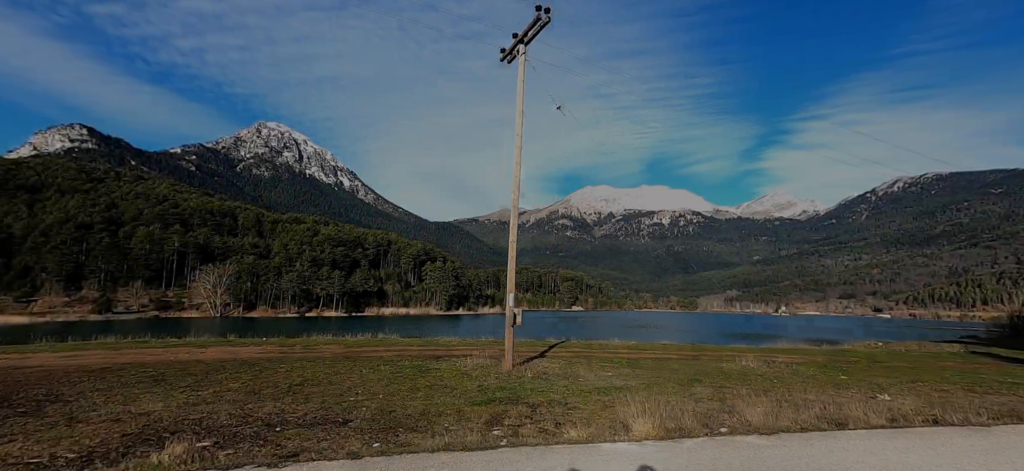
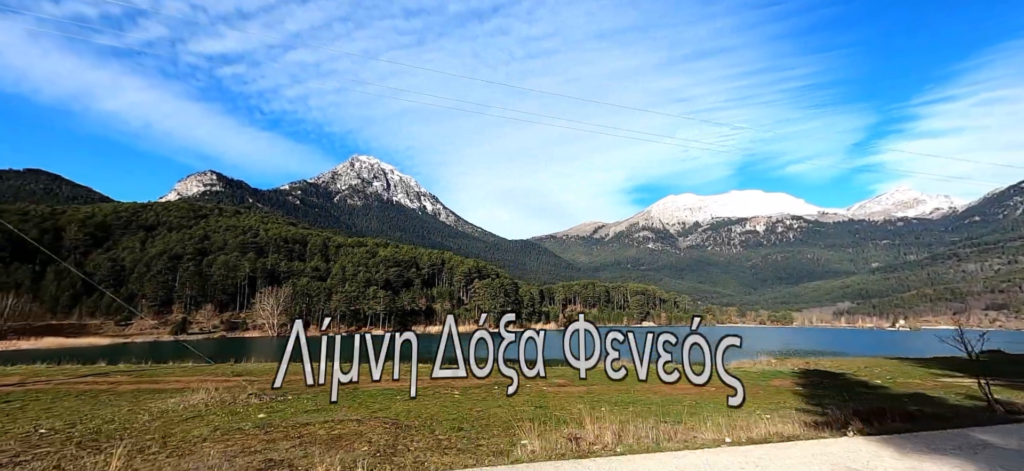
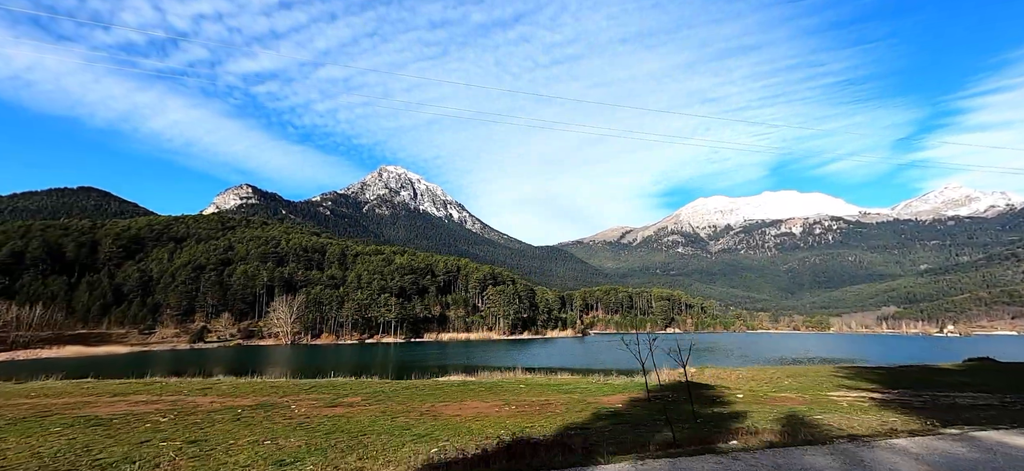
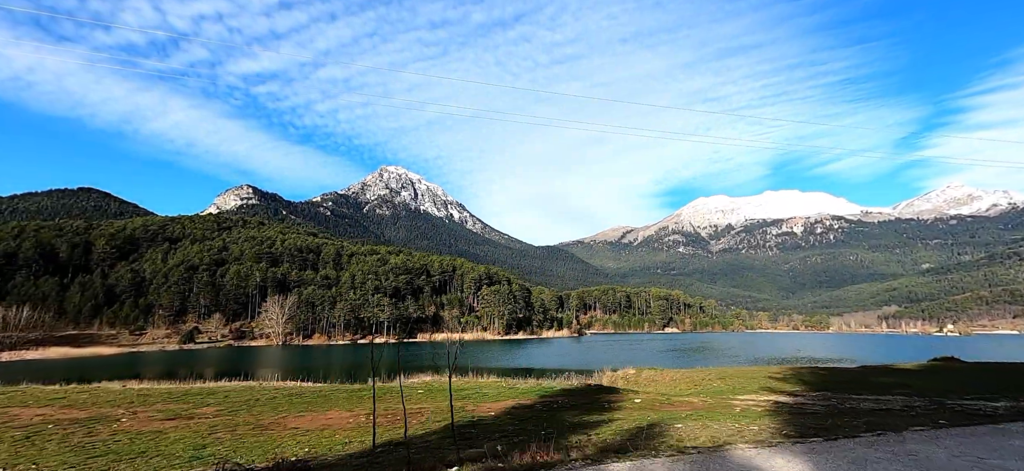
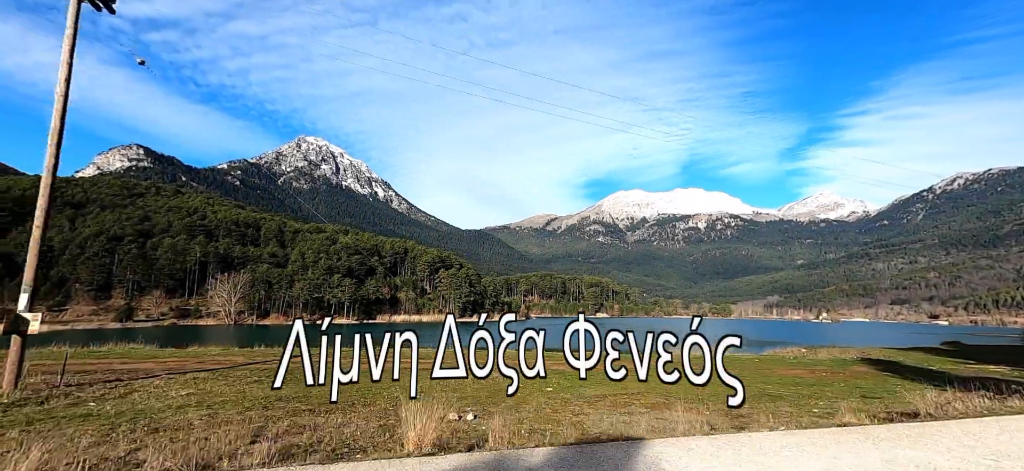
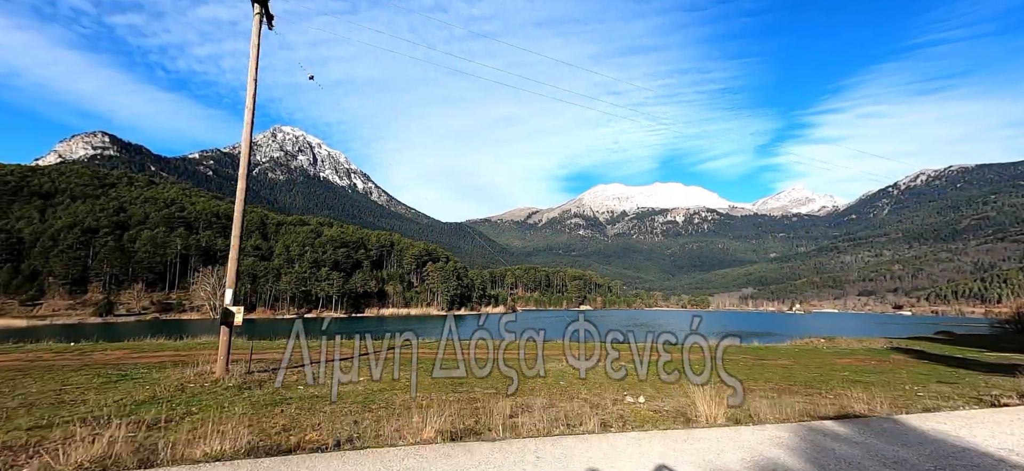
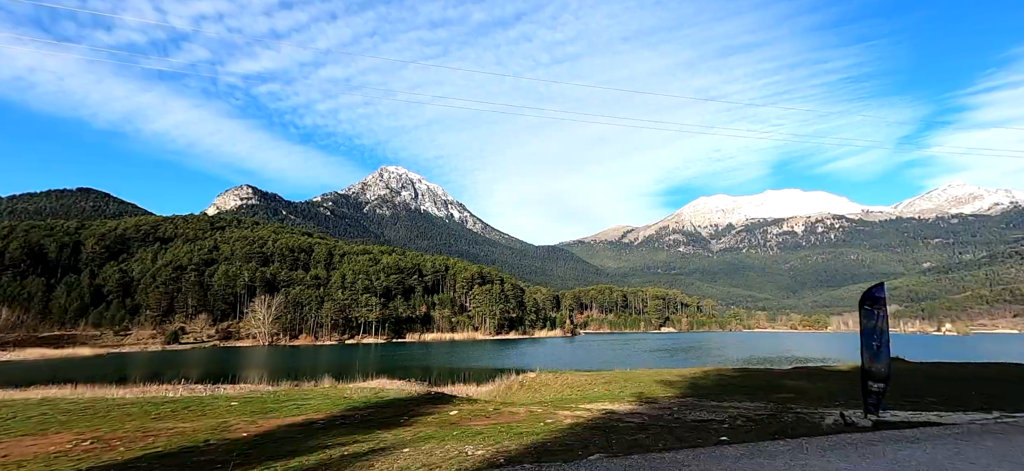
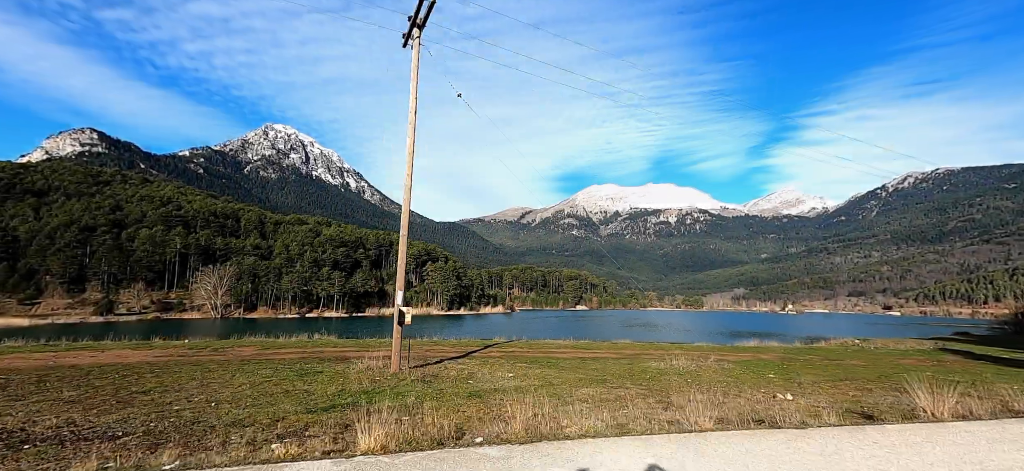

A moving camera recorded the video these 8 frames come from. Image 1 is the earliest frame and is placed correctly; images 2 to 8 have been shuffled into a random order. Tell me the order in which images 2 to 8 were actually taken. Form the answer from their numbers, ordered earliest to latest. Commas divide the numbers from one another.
8, 6, 5, 2, 3, 4, 7
